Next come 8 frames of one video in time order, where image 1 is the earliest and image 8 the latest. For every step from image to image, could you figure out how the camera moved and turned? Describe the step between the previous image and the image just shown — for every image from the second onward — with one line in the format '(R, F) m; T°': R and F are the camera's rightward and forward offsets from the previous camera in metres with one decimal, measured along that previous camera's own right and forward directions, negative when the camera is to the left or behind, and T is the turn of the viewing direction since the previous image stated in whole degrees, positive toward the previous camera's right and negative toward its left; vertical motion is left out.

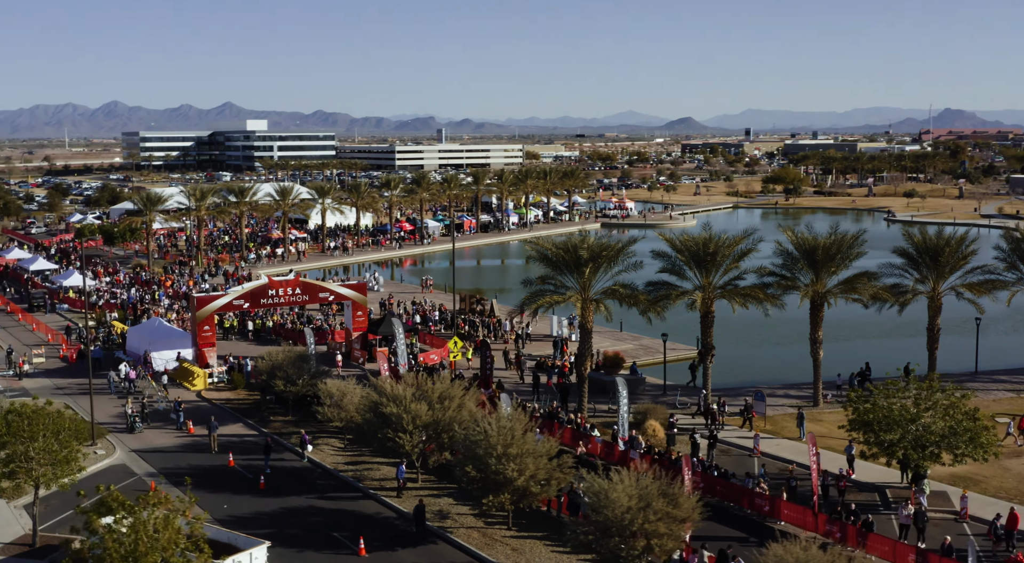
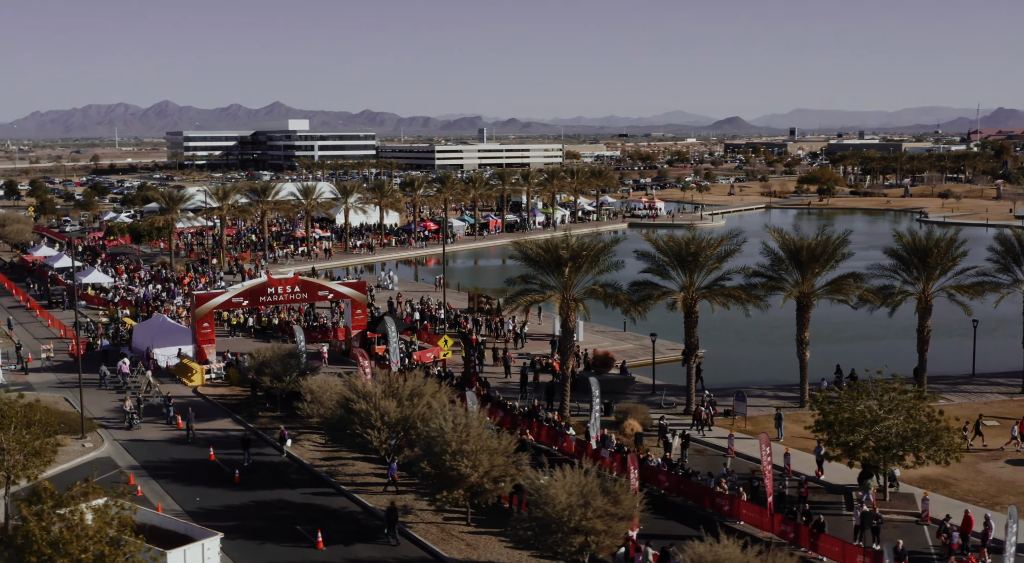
(+1.9, -0.2) m; -2°
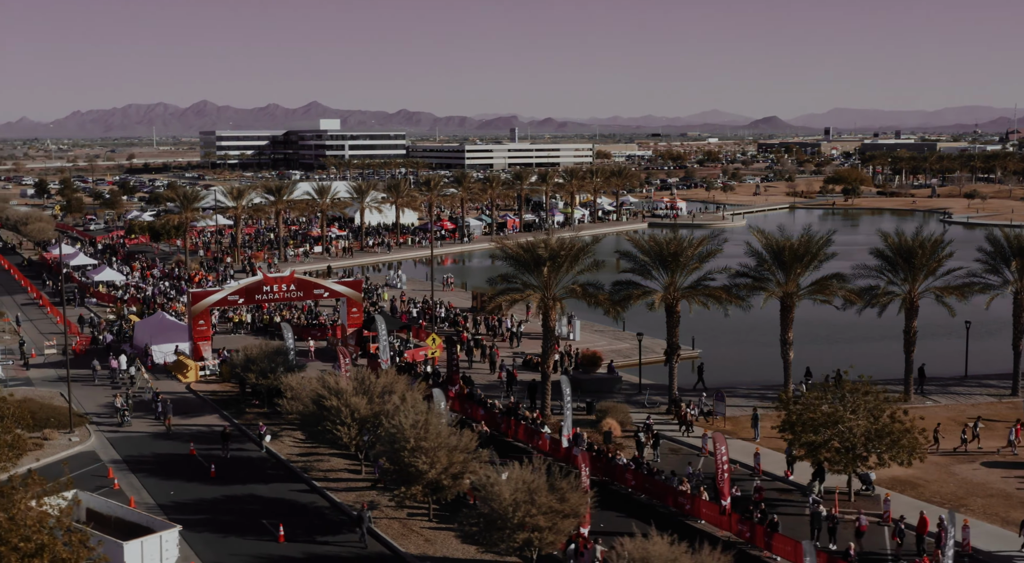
(+1.6, -0.2) m; -2°
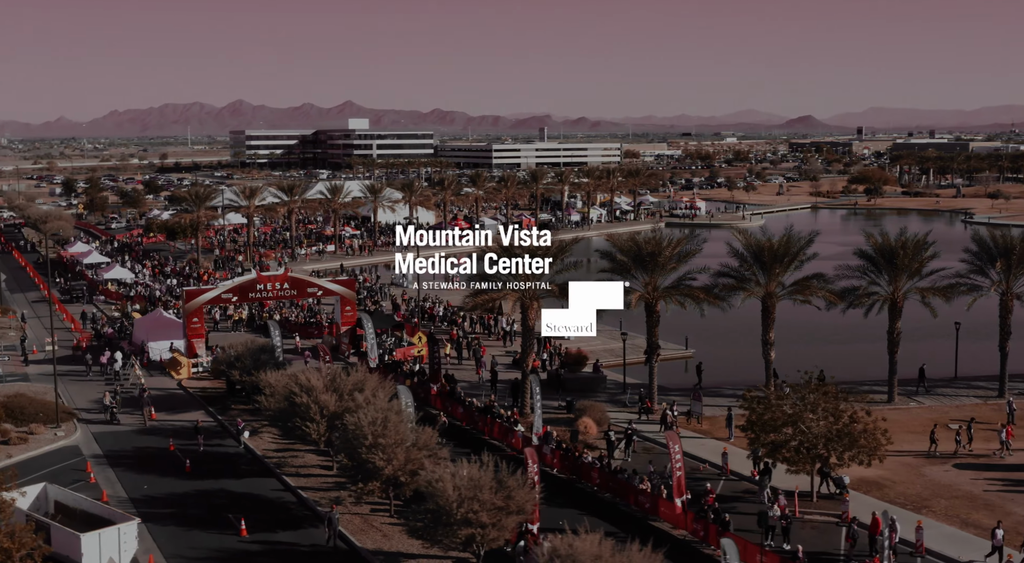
(+1.6, -0.2) m; -2°
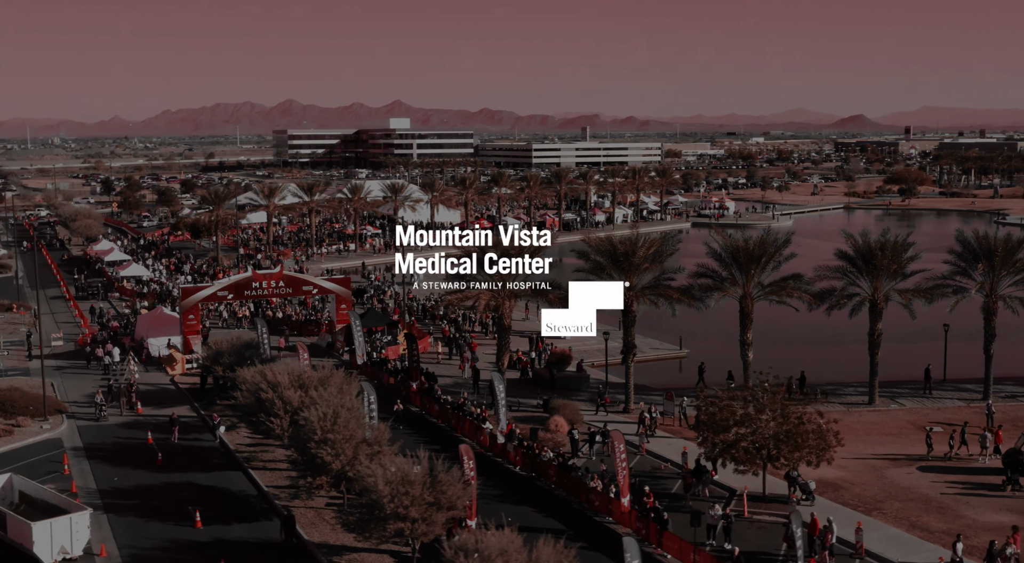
(+2.2, -0.3) m; -2°
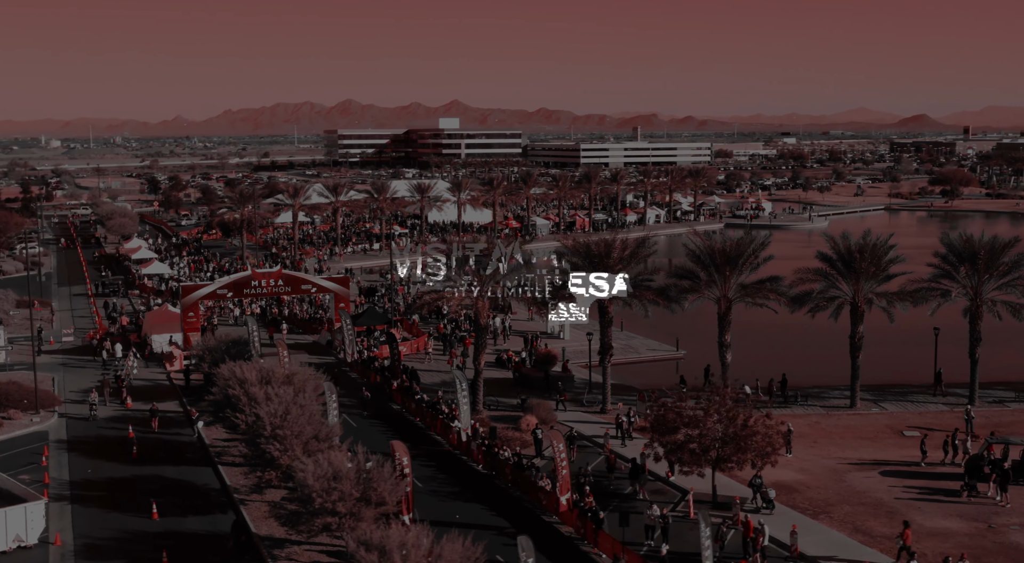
(+2.4, -0.3) m; -3°
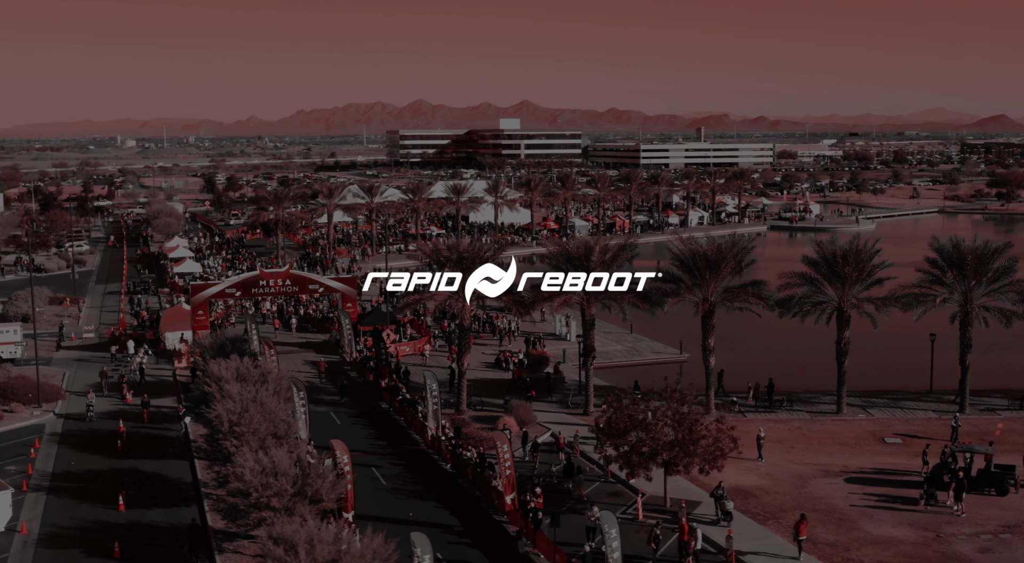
(+2.7, -0.3) m; -3°
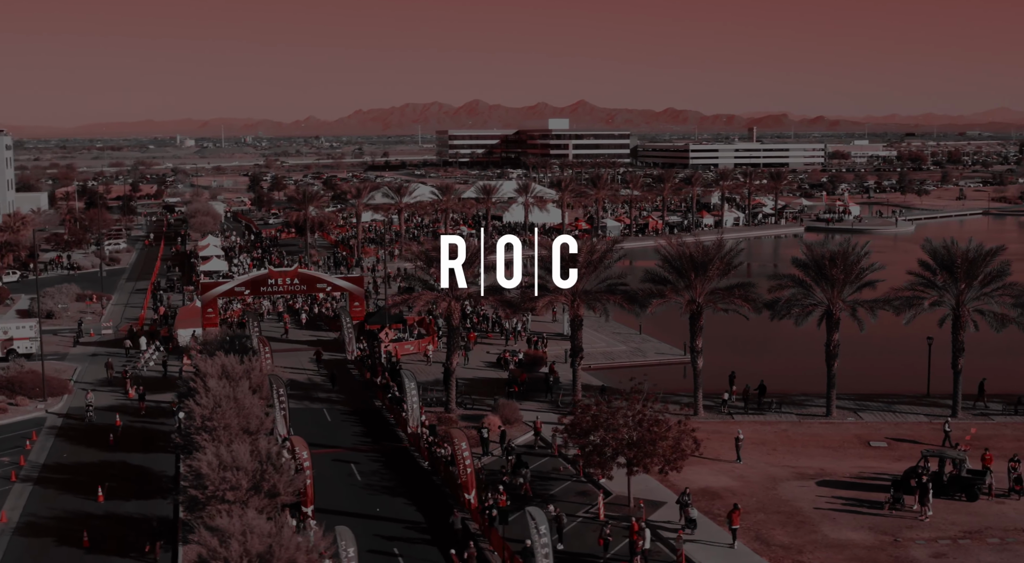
(+2.1, -0.3) m; -3°
